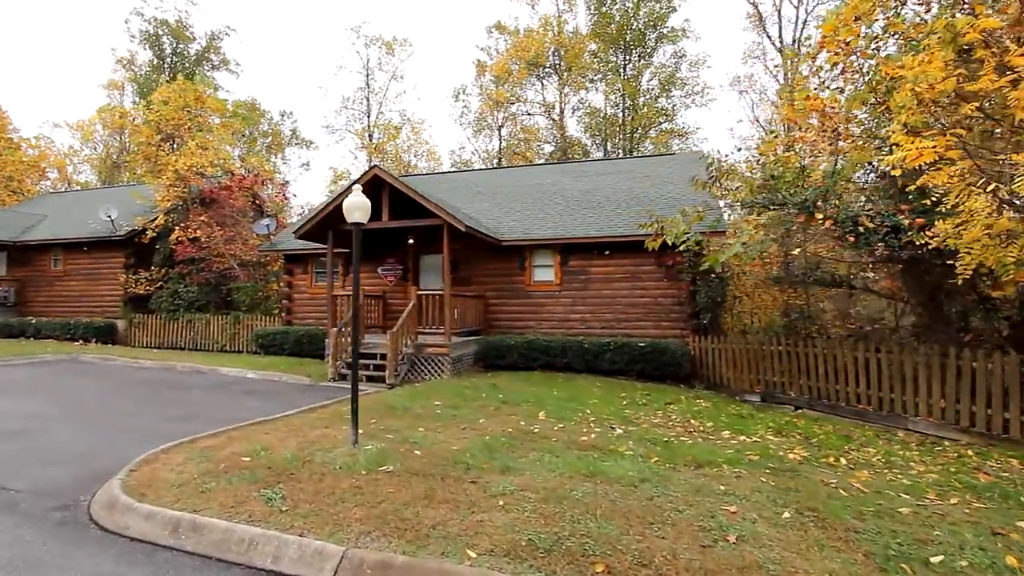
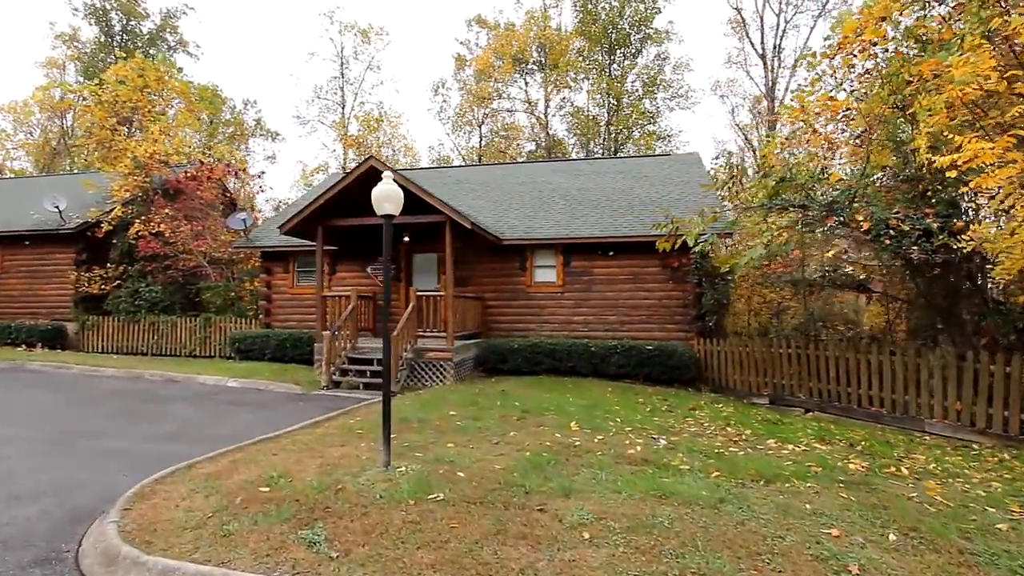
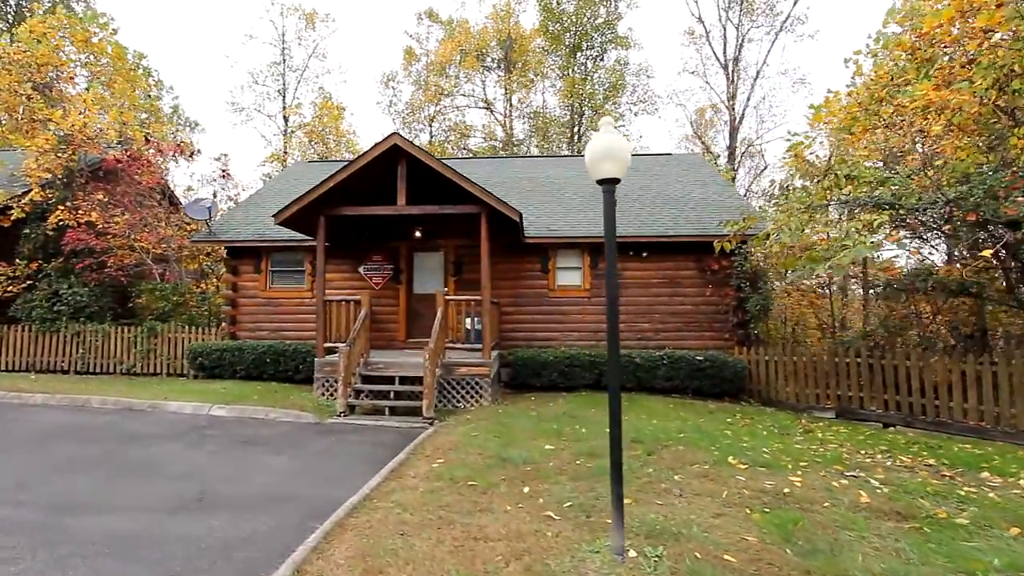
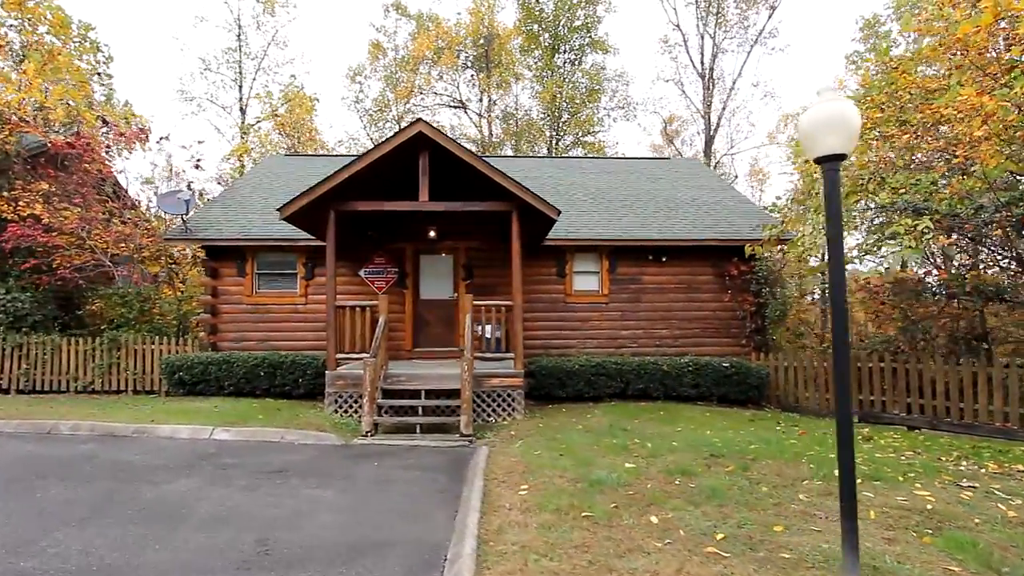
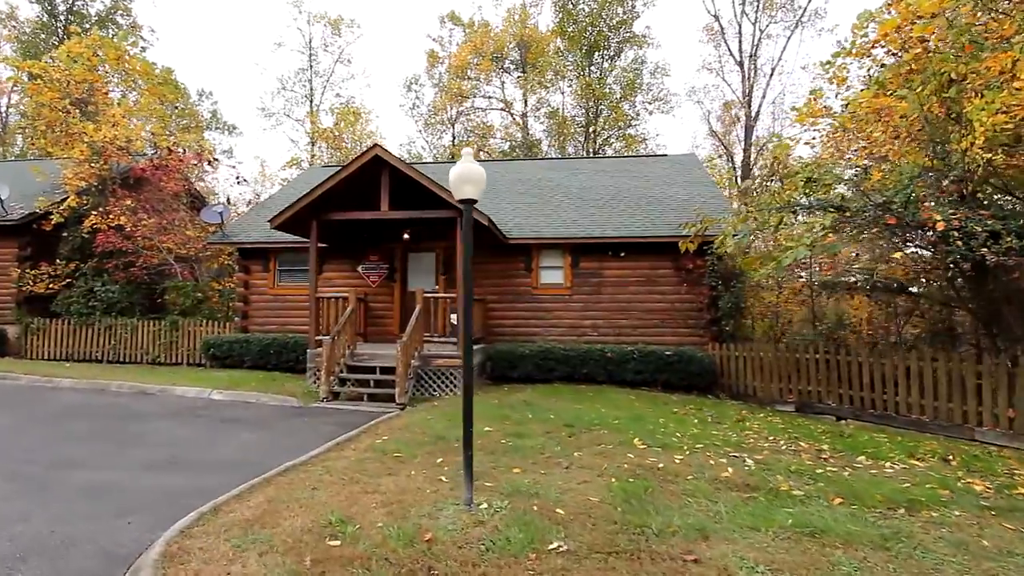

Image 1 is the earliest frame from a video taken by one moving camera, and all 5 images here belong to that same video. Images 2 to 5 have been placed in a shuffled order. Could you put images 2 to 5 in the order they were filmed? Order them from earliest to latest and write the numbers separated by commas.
2, 5, 3, 4
